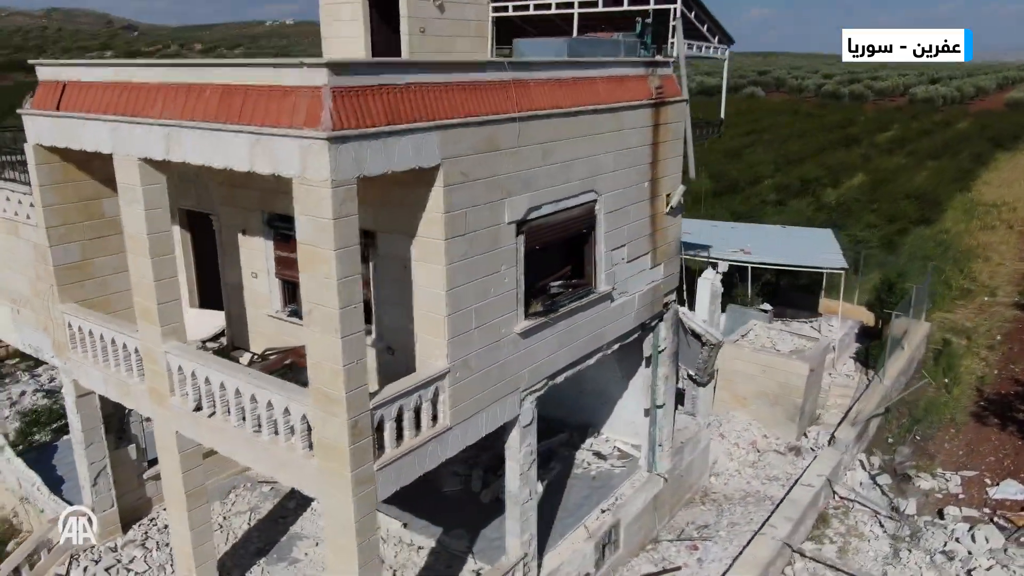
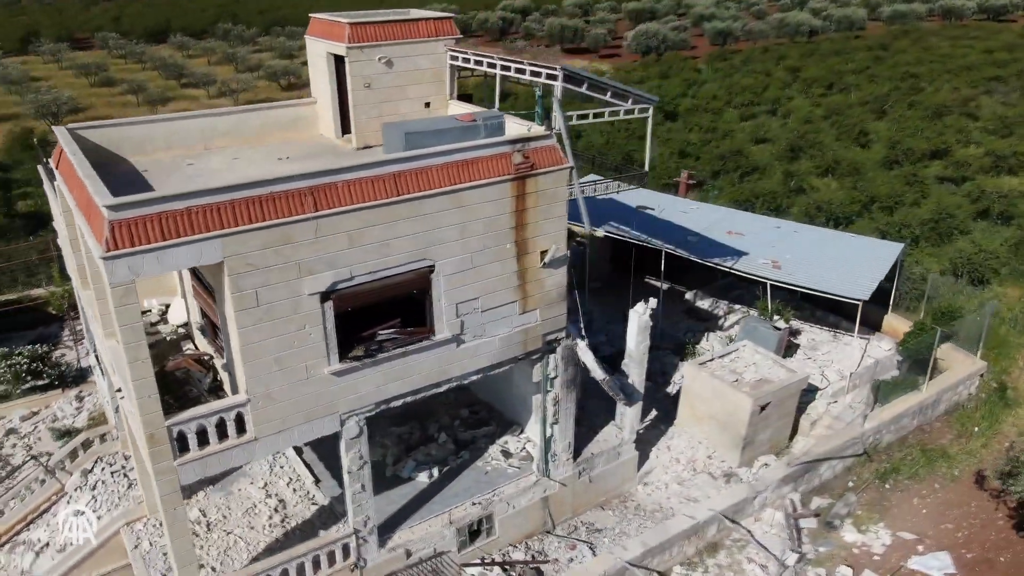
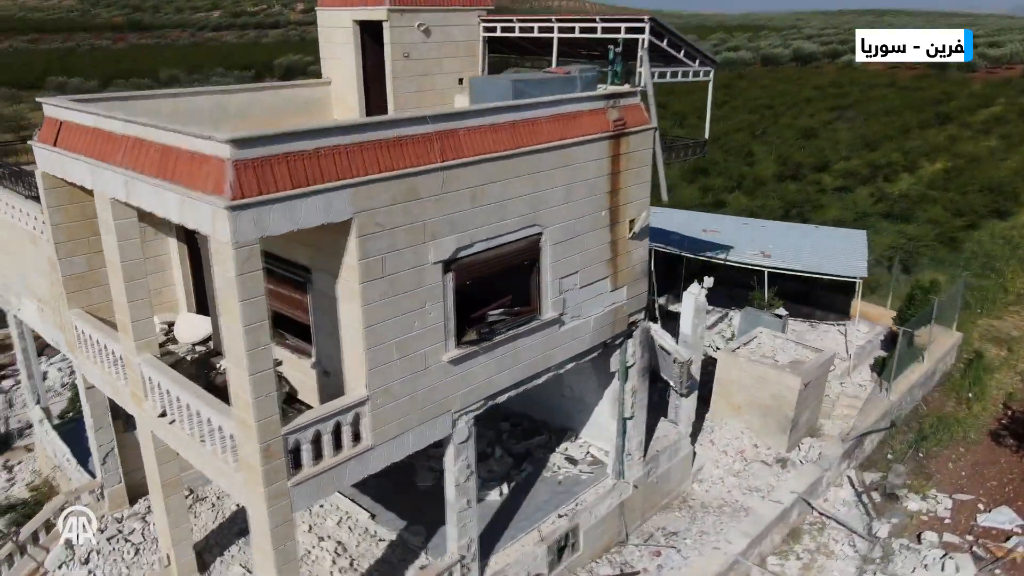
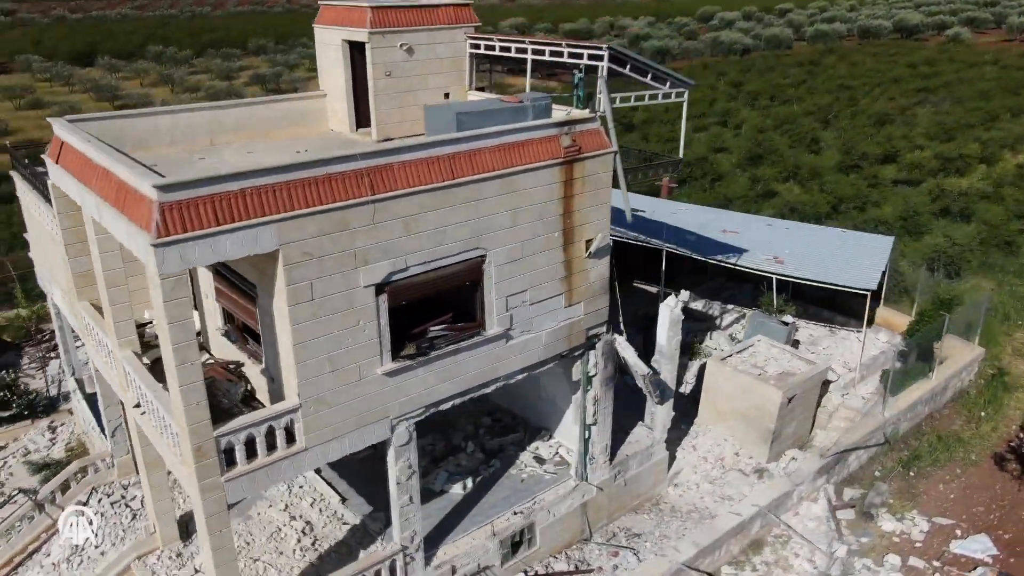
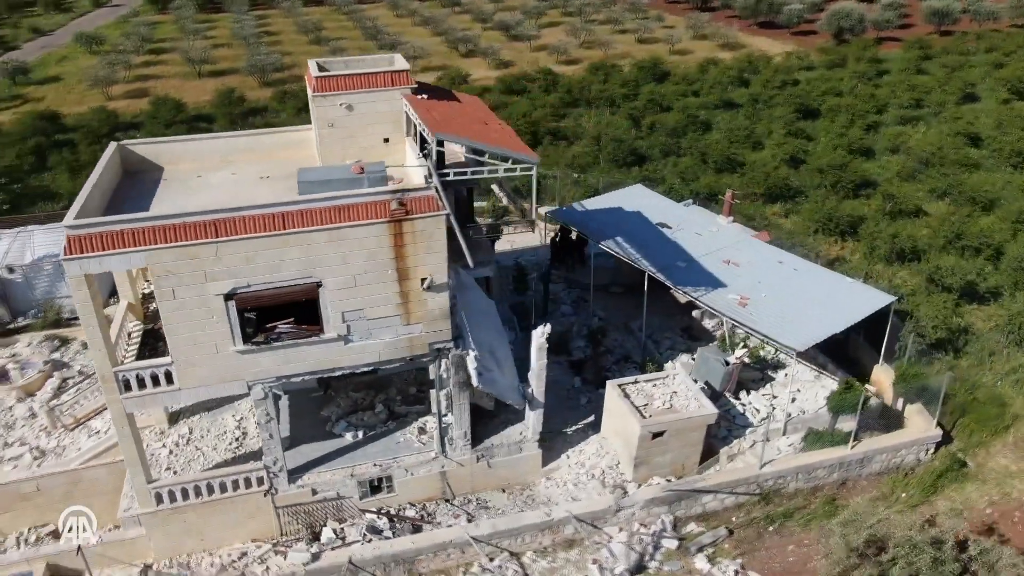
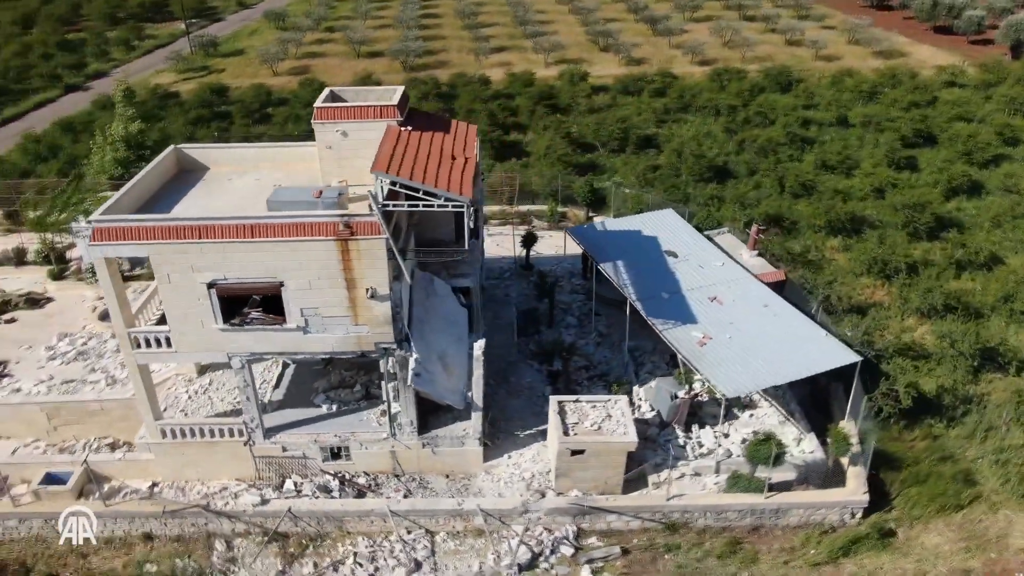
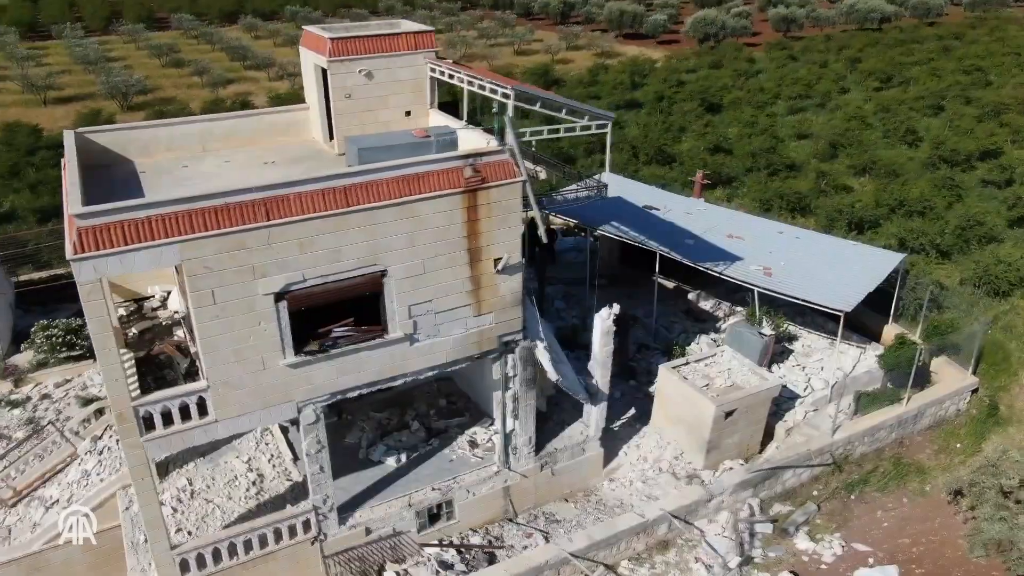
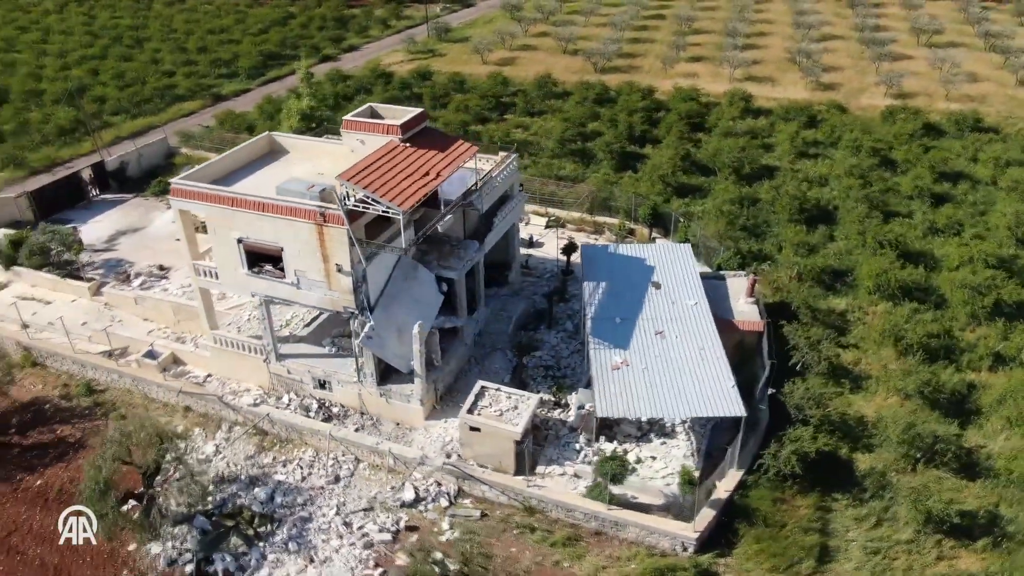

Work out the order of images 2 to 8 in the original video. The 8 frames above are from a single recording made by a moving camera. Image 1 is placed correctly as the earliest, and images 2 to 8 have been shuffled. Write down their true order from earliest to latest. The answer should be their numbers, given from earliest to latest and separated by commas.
3, 4, 2, 7, 5, 6, 8
